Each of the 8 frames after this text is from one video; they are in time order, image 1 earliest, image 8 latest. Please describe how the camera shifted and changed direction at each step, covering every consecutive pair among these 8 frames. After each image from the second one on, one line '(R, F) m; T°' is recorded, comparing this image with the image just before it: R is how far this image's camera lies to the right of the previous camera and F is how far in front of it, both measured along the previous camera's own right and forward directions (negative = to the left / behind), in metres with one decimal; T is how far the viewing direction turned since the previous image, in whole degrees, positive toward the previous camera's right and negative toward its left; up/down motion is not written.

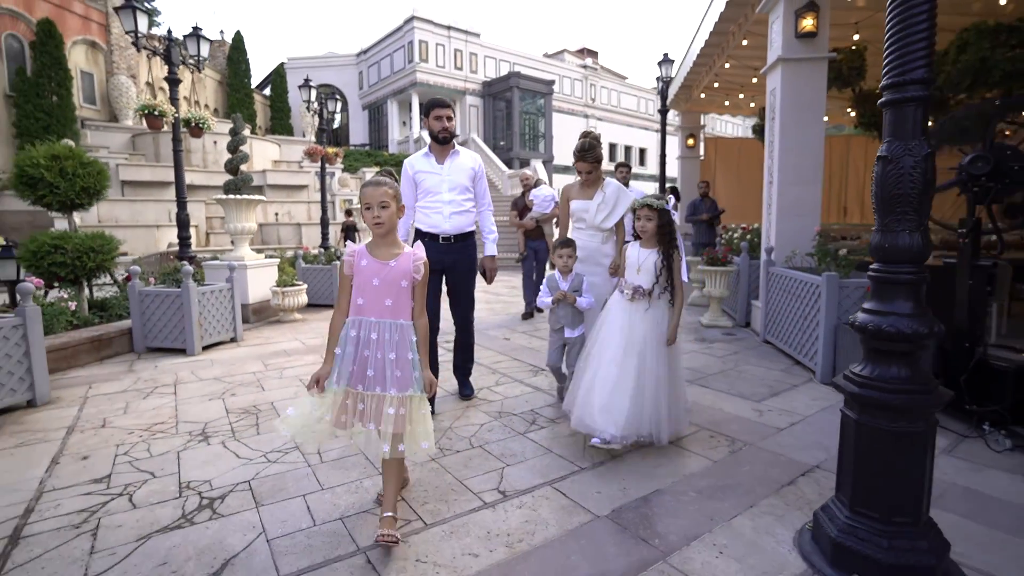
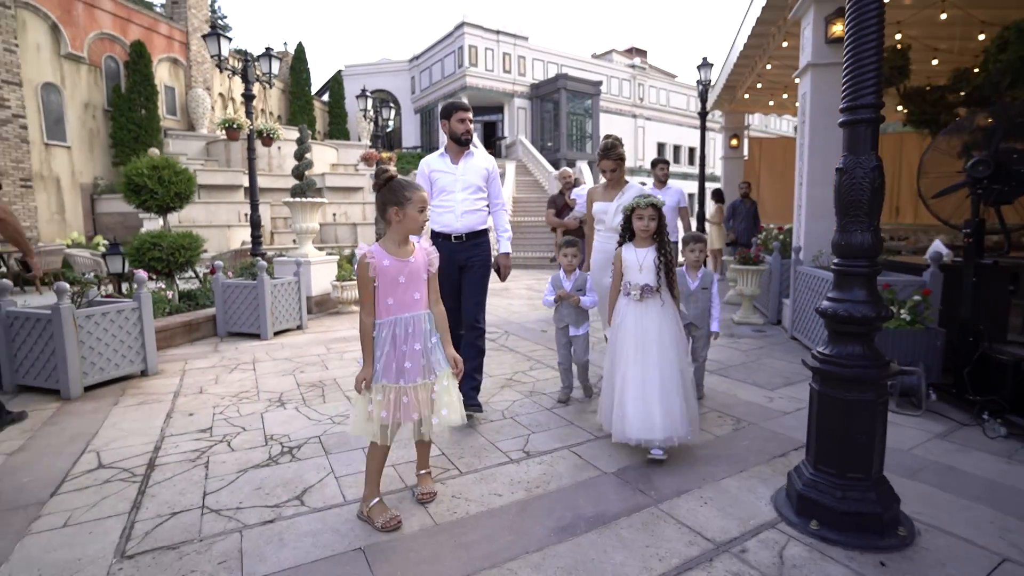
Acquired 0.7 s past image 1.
(+0.1, -0.5) m; -5°
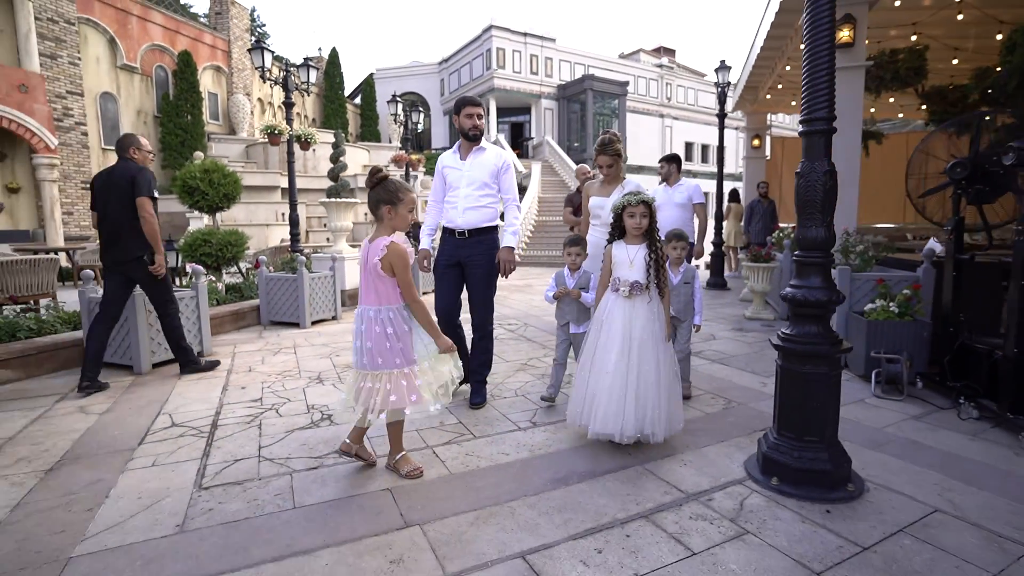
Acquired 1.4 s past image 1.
(+0.1, -0.4) m; -3°
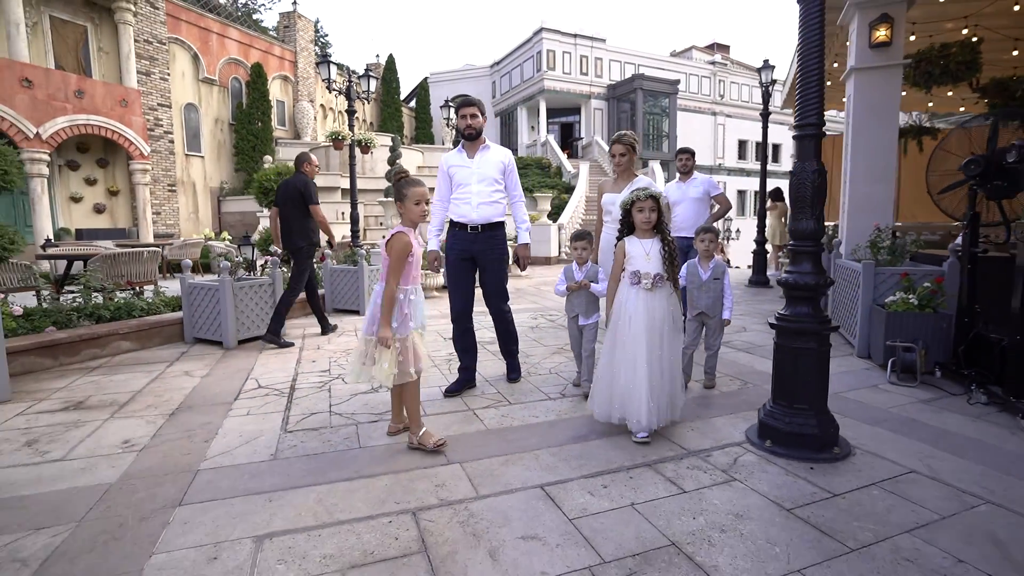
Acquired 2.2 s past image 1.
(+0.1, -0.5) m; -6°
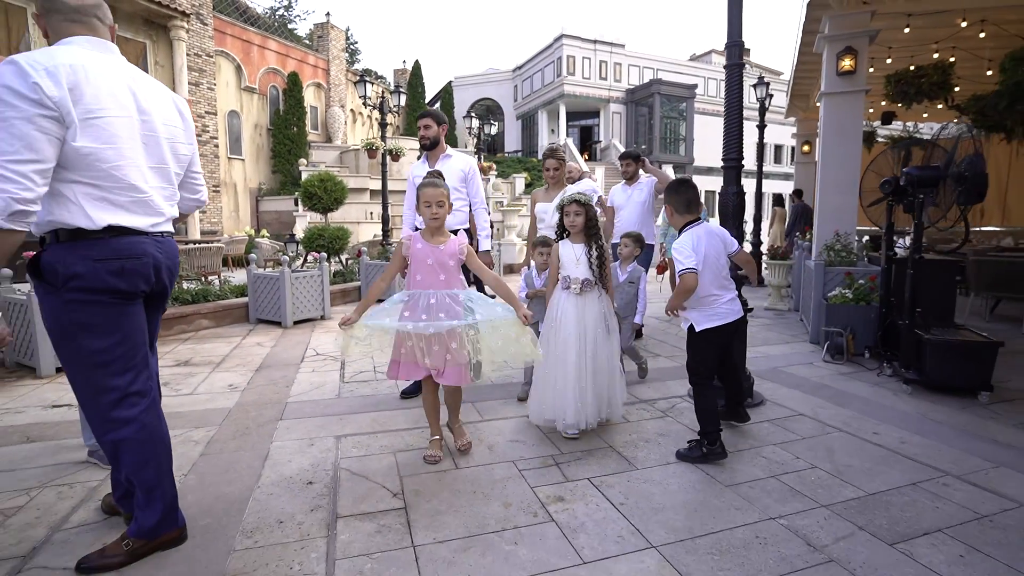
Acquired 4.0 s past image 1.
(+0.2, -1.0) m; -2°
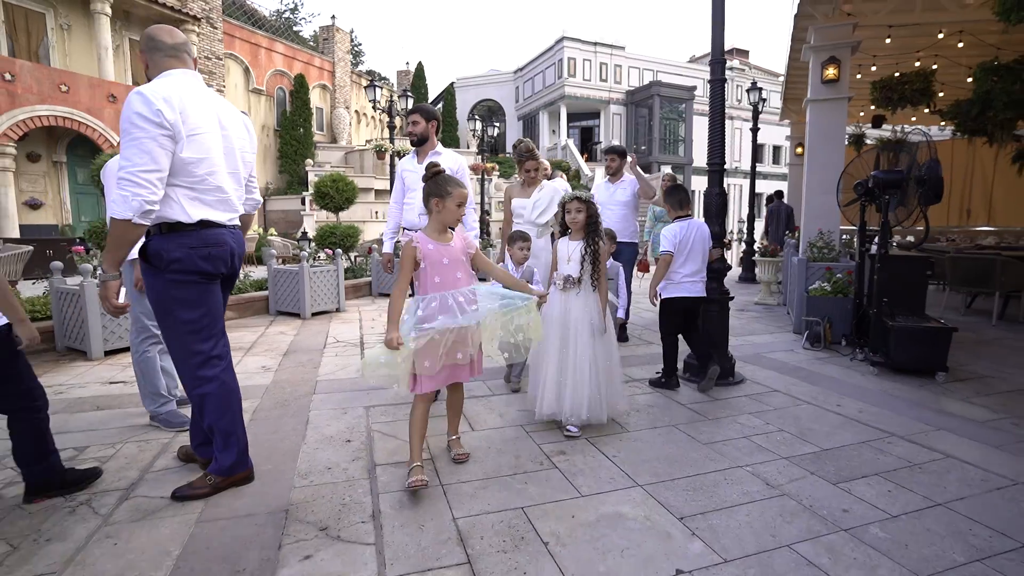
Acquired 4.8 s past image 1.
(-0.1, -0.4) m; 0°
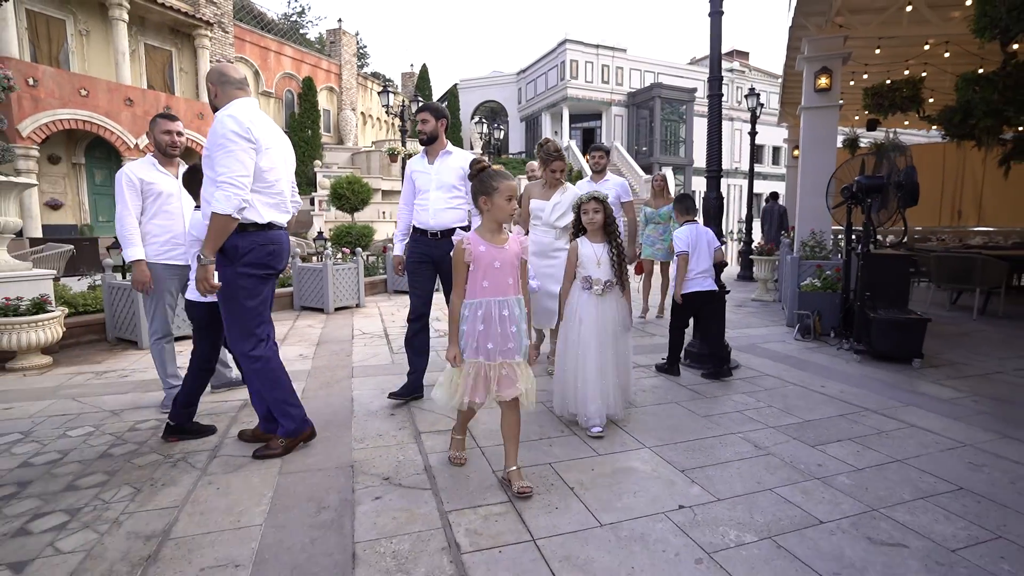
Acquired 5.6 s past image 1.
(-0.2, -0.4) m; 0°
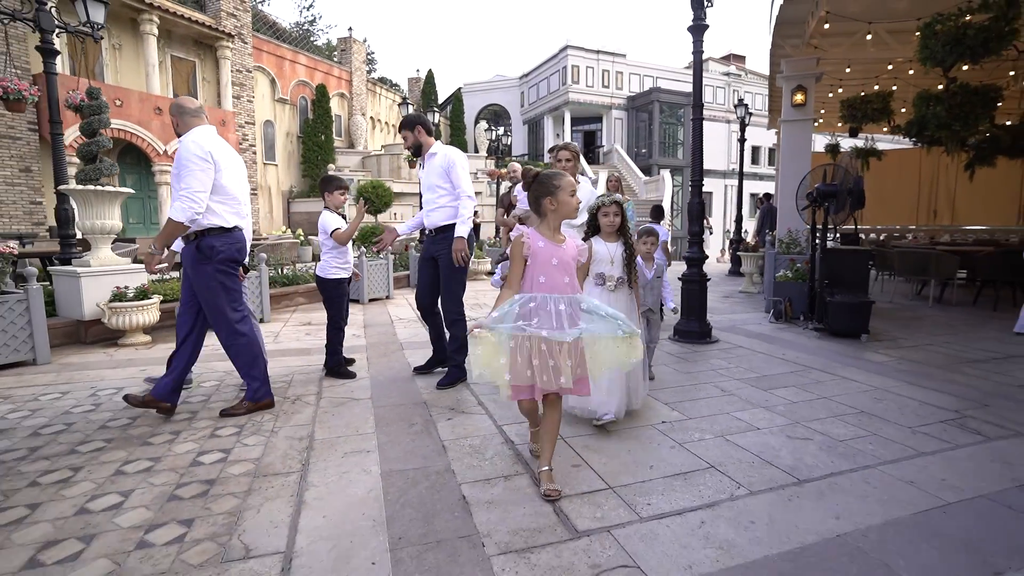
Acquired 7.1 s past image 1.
(-0.2, -1.0) m; 0°
